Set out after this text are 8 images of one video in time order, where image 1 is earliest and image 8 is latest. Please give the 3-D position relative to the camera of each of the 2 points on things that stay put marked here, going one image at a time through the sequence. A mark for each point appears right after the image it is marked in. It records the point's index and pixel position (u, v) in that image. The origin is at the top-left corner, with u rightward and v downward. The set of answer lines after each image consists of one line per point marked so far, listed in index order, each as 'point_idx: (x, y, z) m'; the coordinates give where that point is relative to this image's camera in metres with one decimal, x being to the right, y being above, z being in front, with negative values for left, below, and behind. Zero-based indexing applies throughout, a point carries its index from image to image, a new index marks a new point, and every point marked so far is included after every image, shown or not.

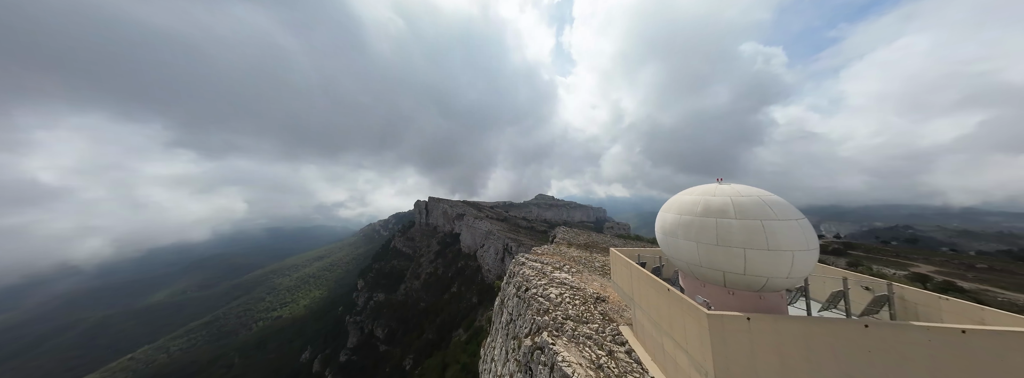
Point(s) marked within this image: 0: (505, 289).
0: (-0.3, -5.5, +11.9) m
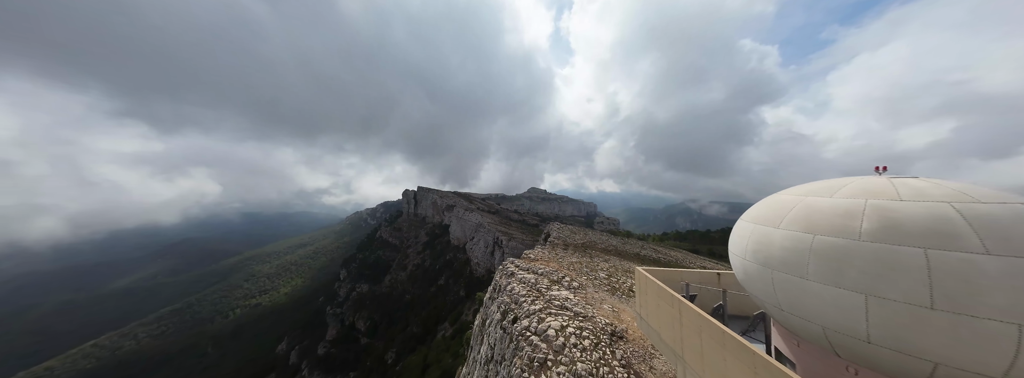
0: (-1.0, -5.0, +9.4) m
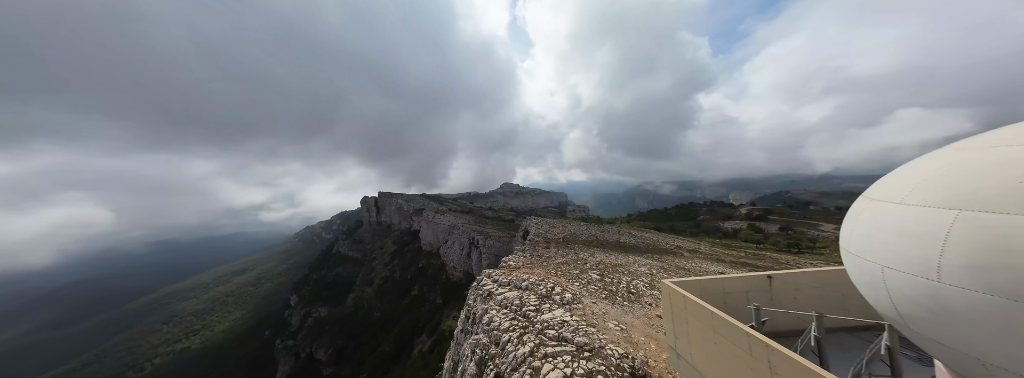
0: (-1.7, -5.0, +7.1) m
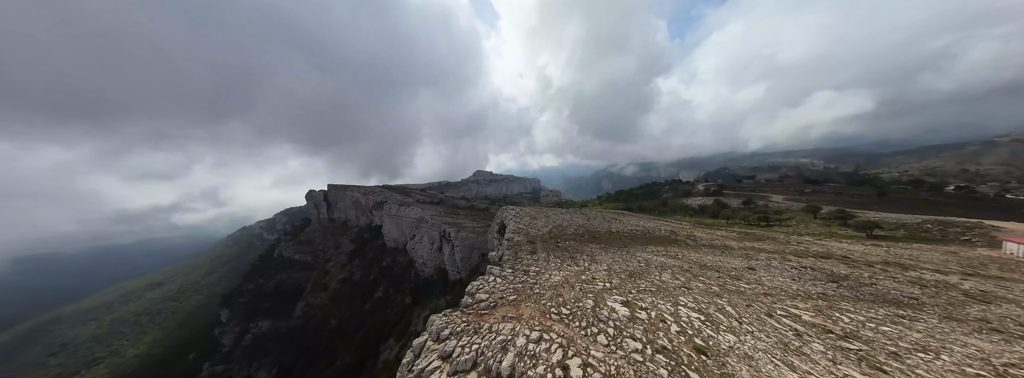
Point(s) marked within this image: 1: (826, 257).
0: (-2.0, -4.8, +2.5) m
1: (+19.4, -4.2, +13.6) m
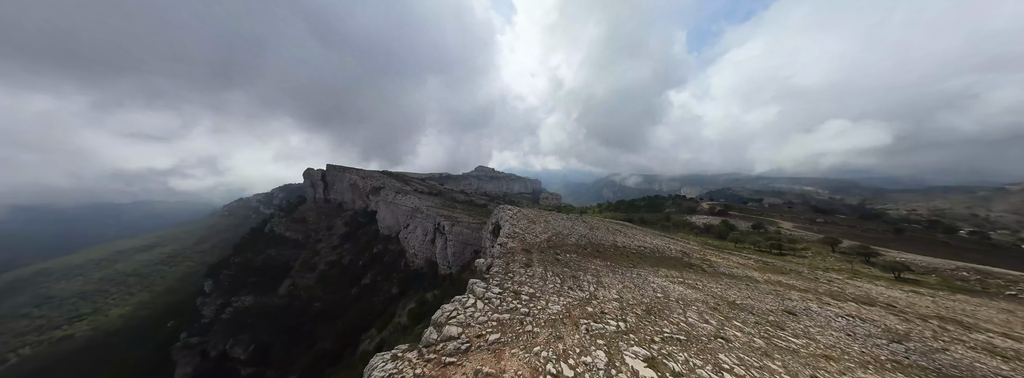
0: (-2.5, -4.5, +0.6) m
1: (+18.9, -6.0, +11.7) m
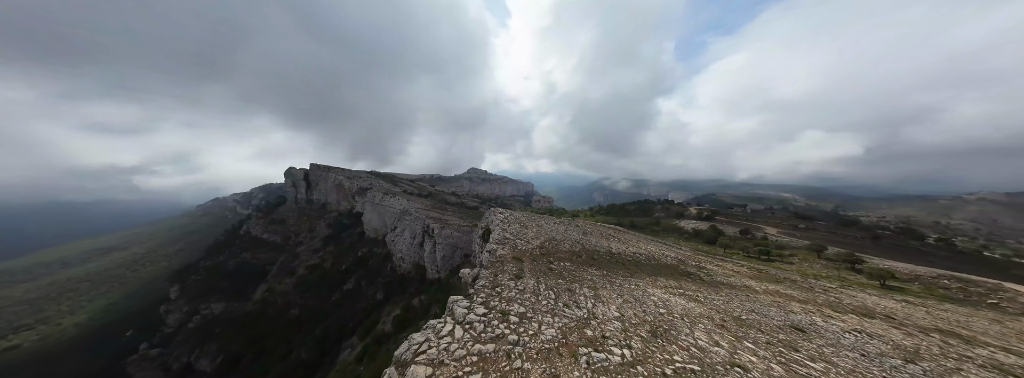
0: (-2.7, -4.5, -0.5) m
1: (+18.3, -6.5, +11.4) m
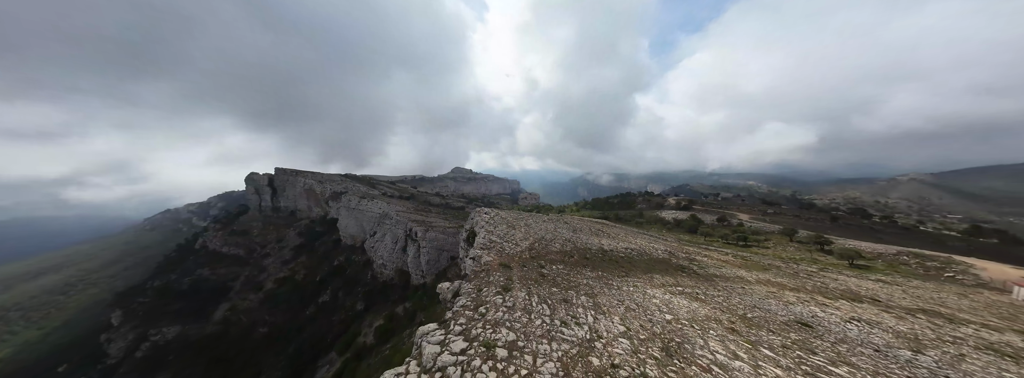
0: (-2.4, -4.6, -1.8) m
1: (+17.7, -5.7, +11.4) m
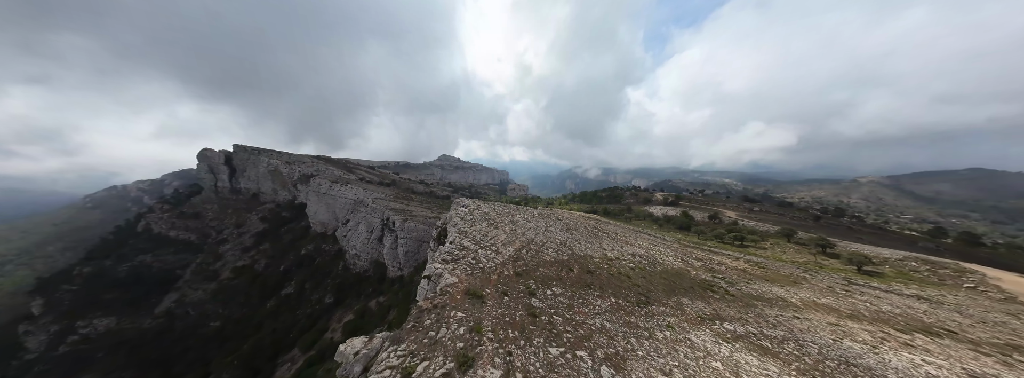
0: (-2.6, -4.6, -5.5) m
1: (+16.8, -5.7, +8.9) m
